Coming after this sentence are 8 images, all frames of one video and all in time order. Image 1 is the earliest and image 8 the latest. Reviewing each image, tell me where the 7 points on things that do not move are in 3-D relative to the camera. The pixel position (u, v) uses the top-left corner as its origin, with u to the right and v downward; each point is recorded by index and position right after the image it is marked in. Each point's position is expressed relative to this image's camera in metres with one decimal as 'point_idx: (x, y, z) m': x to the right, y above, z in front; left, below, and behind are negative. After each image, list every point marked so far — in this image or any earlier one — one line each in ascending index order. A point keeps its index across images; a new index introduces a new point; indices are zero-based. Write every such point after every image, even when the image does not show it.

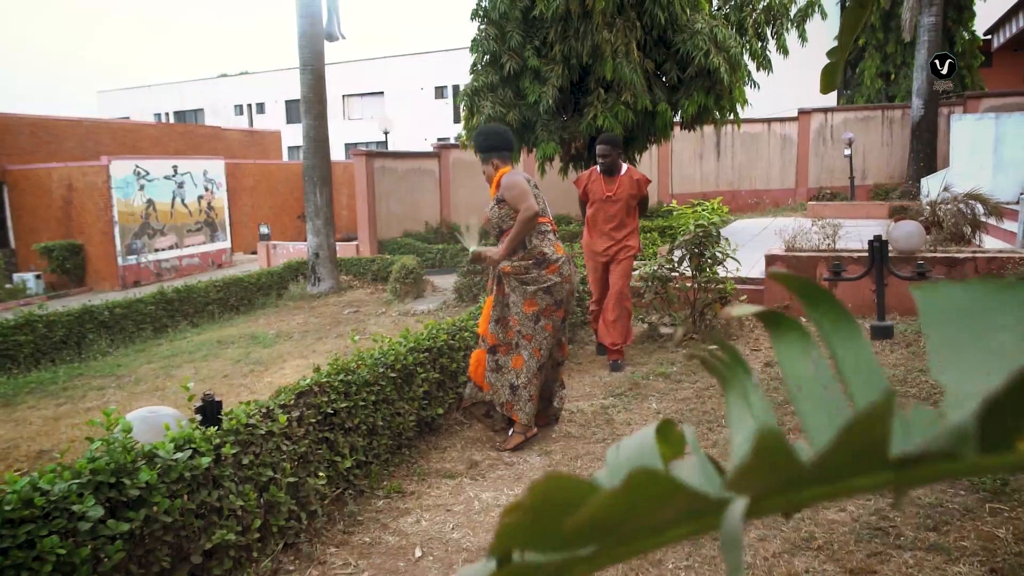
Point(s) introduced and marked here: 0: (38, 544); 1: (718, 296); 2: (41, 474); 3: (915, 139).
0: (-1.2, -0.7, +2.0) m
1: (+1.6, 0.0, +5.8) m
2: (-1.4, -0.5, +2.3) m
3: (+6.6, +2.4, +12.5) m
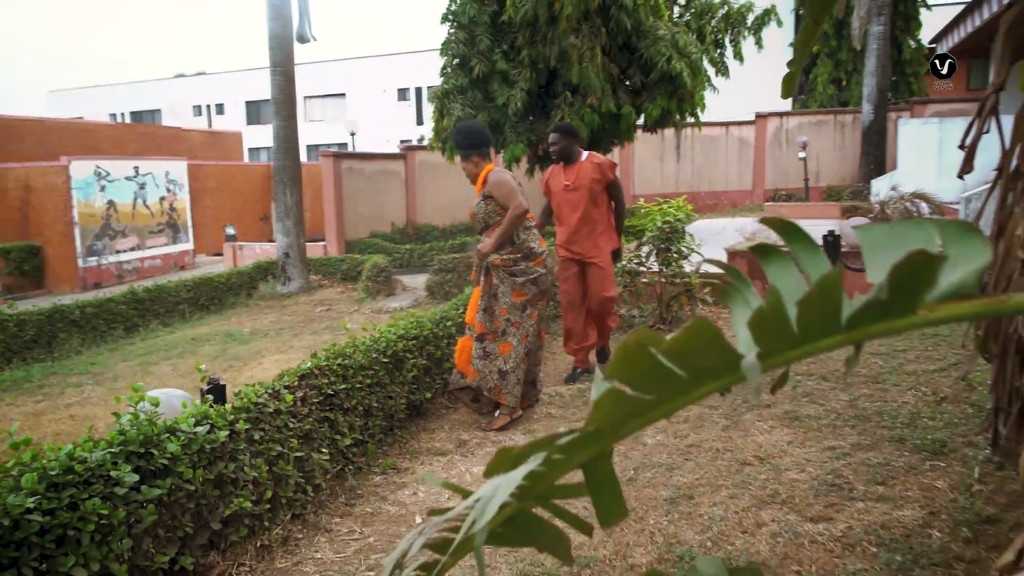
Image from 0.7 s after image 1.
0: (-1.2, -0.6, +2.2) m
1: (+1.4, 0.0, +6.1) m
2: (-1.4, -0.5, +2.5) m
3: (+6.0, +2.5, +13.1) m
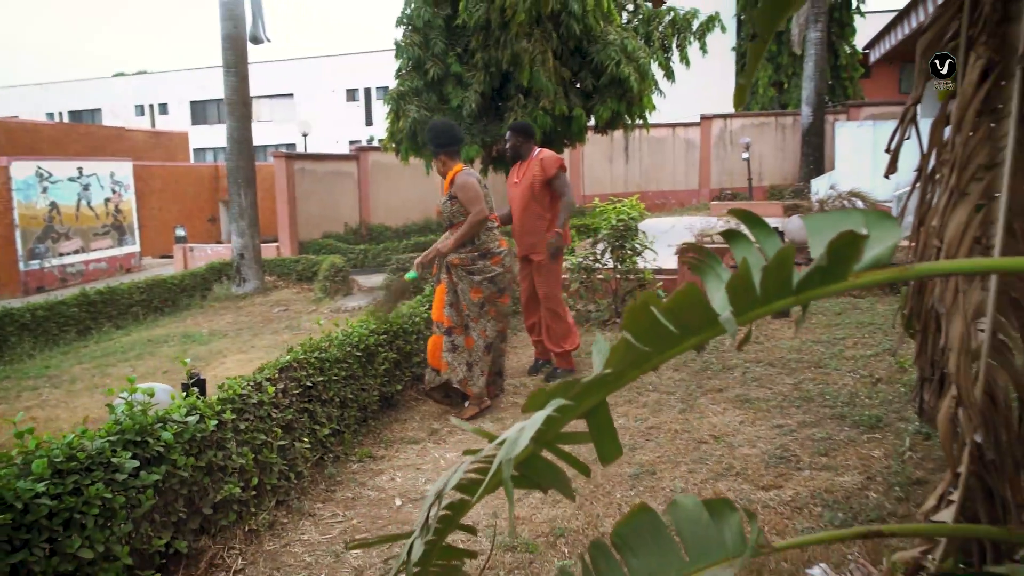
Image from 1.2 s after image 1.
0: (-1.3, -0.6, +2.3) m
1: (+1.0, 0.0, +6.4) m
2: (-1.5, -0.5, +2.6) m
3: (+5.2, +2.5, +13.7) m
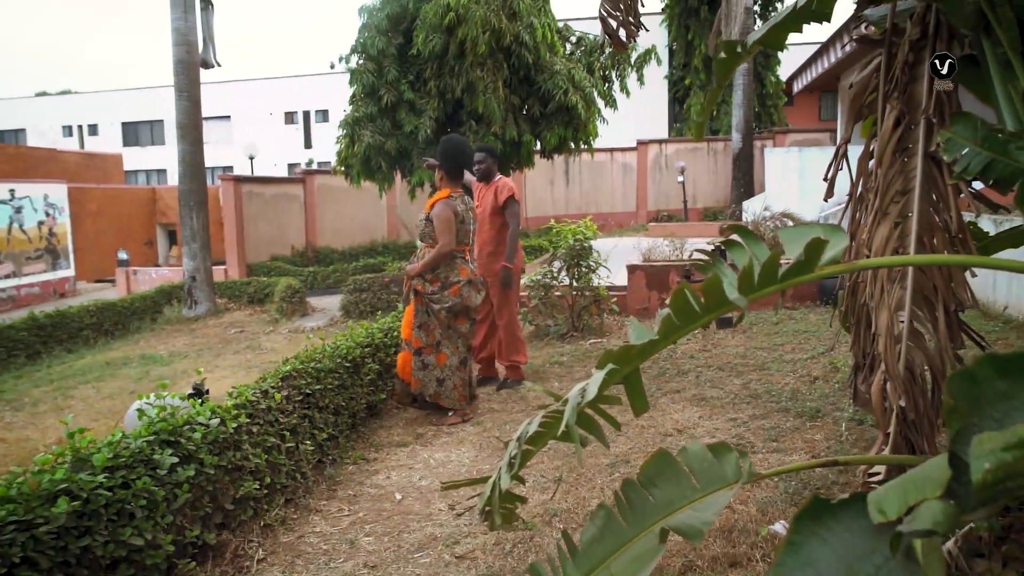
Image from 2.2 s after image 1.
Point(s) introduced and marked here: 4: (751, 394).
0: (-1.3, -0.7, +2.6) m
1: (+0.7, -0.1, +6.8) m
2: (-1.5, -0.5, +2.8) m
3: (+4.2, +2.2, +14.5) m
4: (+1.3, -0.6, +4.2) m
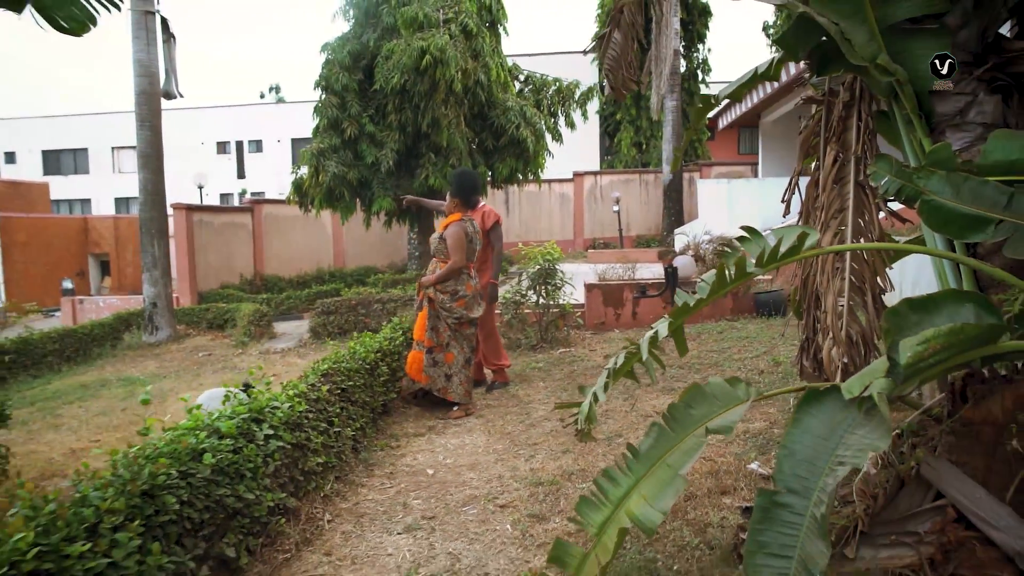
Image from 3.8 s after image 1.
0: (-1.1, -0.7, +3.1) m
1: (+0.5, -0.3, +7.6) m
2: (-1.3, -0.6, +3.4) m
3: (+3.2, +1.8, +15.7) m
4: (+1.3, -0.6, +5.0) m
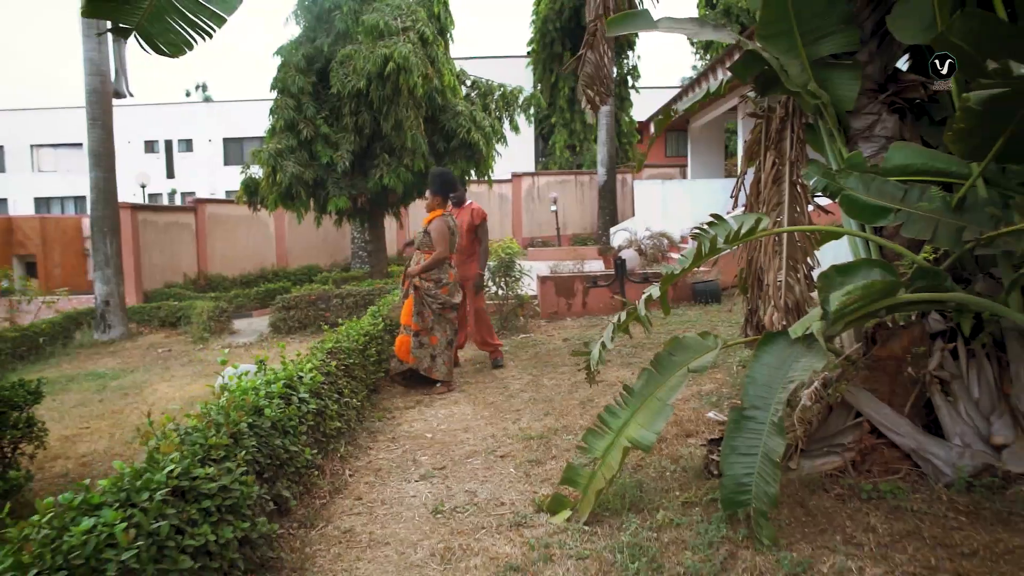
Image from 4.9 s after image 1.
0: (-1.1, -0.6, +3.7) m
1: (+0.1, -0.2, +8.2) m
2: (-1.3, -0.5, +3.9) m
3: (+2.0, +1.9, +16.5) m
4: (+1.1, -0.5, +5.8) m
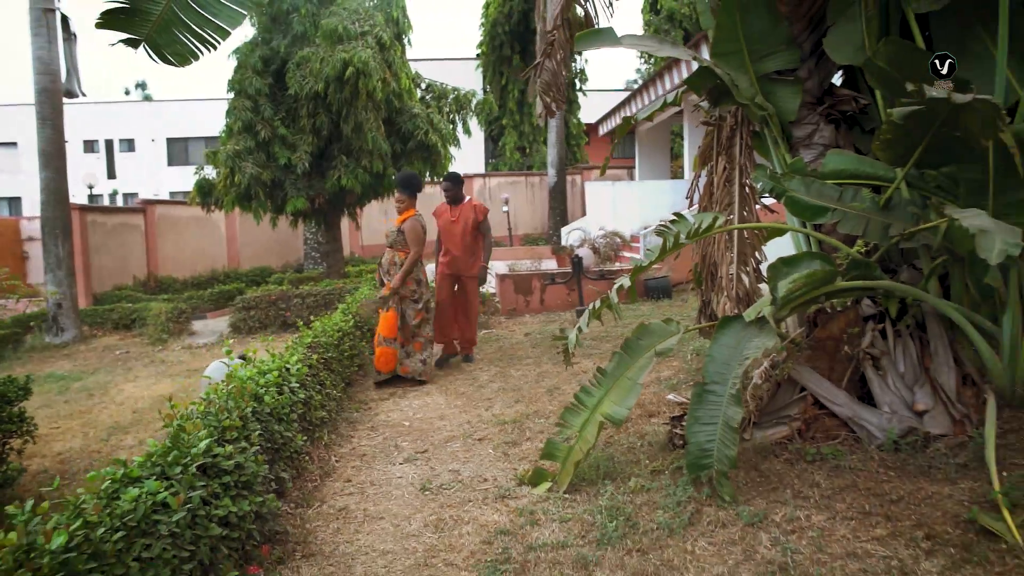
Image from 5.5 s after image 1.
0: (-1.2, -0.6, +3.9) m
1: (-0.4, -0.1, +8.5) m
2: (-1.4, -0.5, +4.1) m
3: (+1.0, +2.0, +16.9) m
4: (+0.9, -0.5, +6.1) m
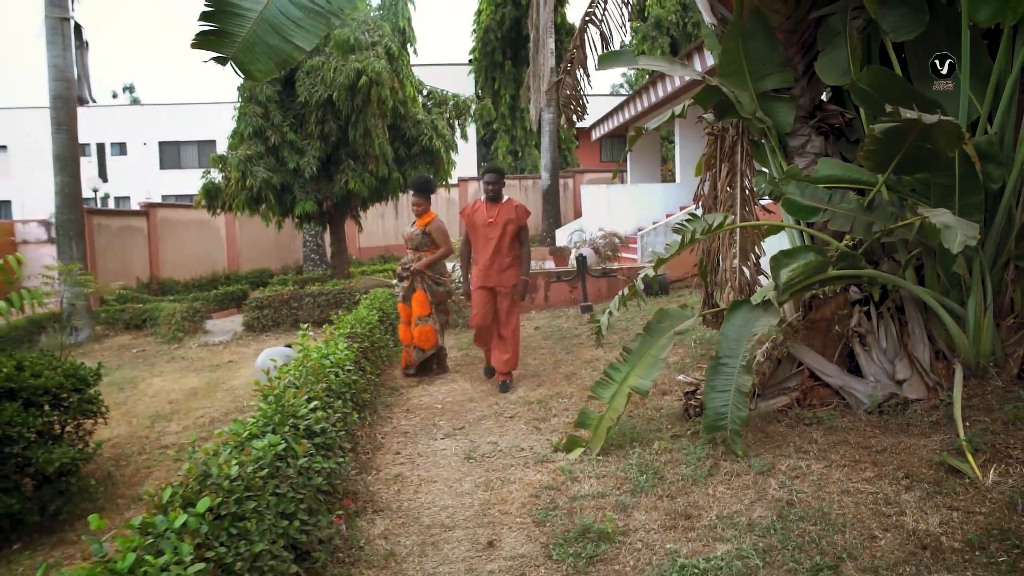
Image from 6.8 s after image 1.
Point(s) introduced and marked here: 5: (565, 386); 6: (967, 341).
0: (-1.0, -0.5, +4.4) m
1: (-0.3, -0.1, +9.0) m
2: (-1.3, -0.4, +4.6) m
3: (+0.9, +2.0, +17.5) m
4: (+1.0, -0.4, +6.7) m
5: (+0.4, -0.7, +5.5) m
6: (+2.1, -0.2, +3.5) m
